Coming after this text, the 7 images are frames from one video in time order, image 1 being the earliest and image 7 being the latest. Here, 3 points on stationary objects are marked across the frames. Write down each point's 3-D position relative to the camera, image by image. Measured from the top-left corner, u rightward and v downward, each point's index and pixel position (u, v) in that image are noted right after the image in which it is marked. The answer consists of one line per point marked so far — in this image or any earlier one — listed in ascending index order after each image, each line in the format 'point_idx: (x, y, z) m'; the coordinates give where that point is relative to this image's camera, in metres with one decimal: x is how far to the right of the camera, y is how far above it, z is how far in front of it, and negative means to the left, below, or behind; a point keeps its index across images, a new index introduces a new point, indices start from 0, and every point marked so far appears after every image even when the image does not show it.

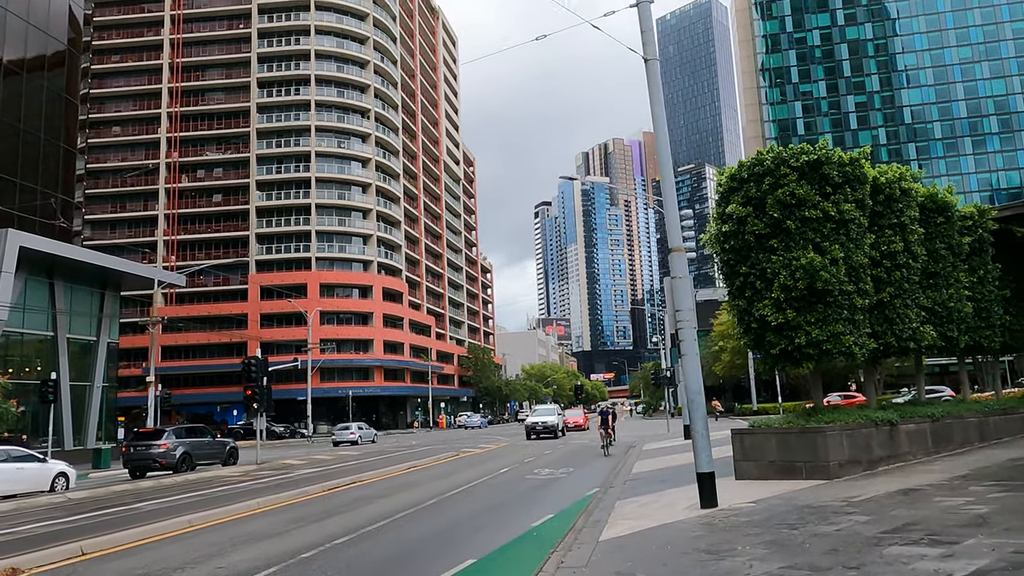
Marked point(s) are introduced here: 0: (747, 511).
0: (+3.4, -3.2, +10.9) m
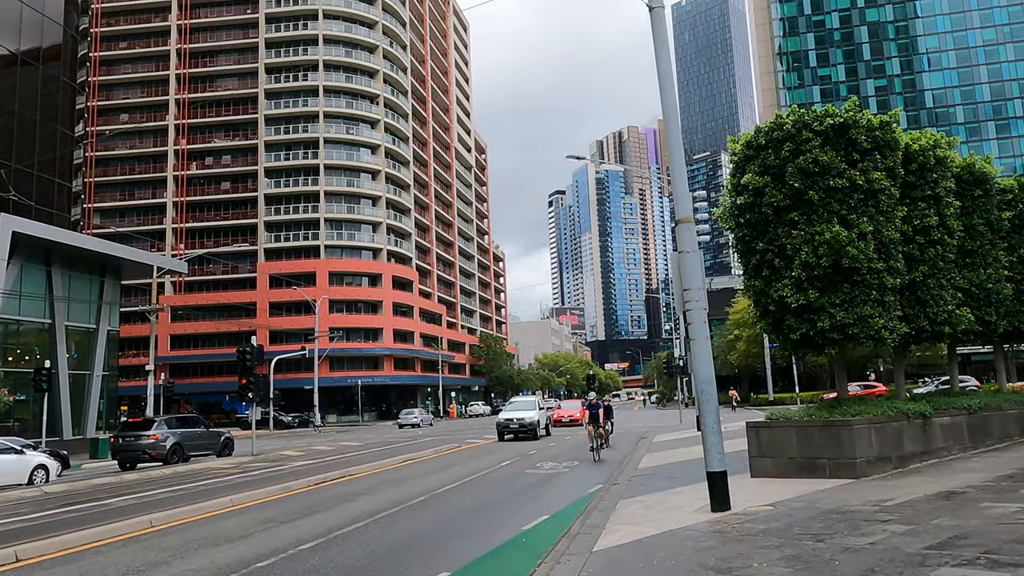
0: (+3.2, -2.9, +9.6) m
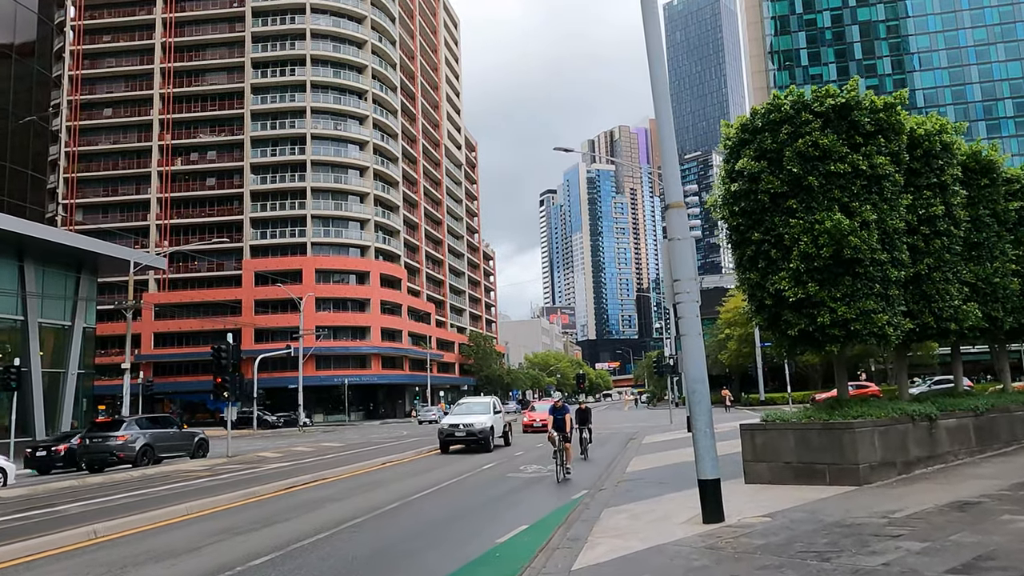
0: (+2.9, -2.7, +8.7) m
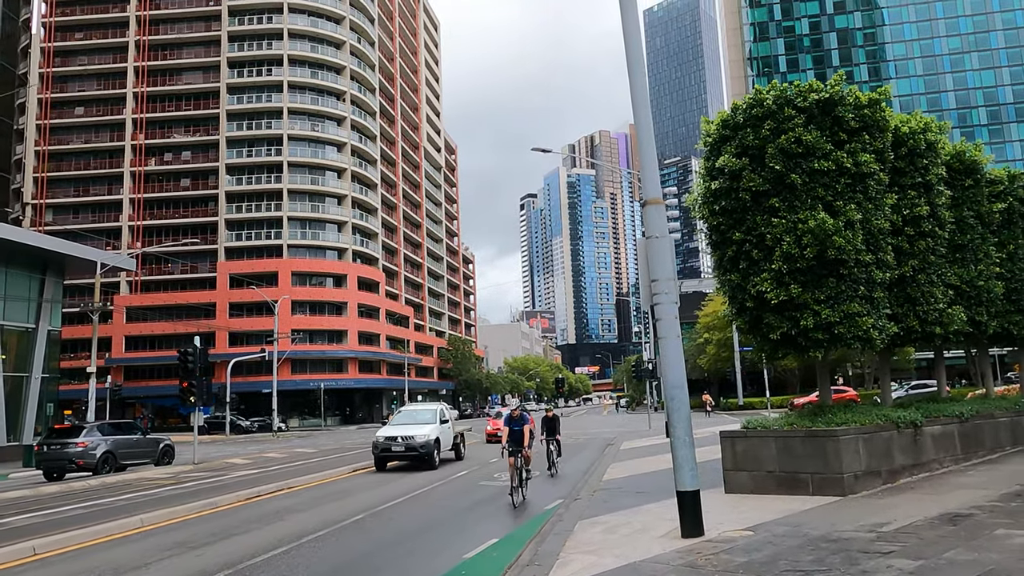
0: (+2.5, -2.7, +8.2) m
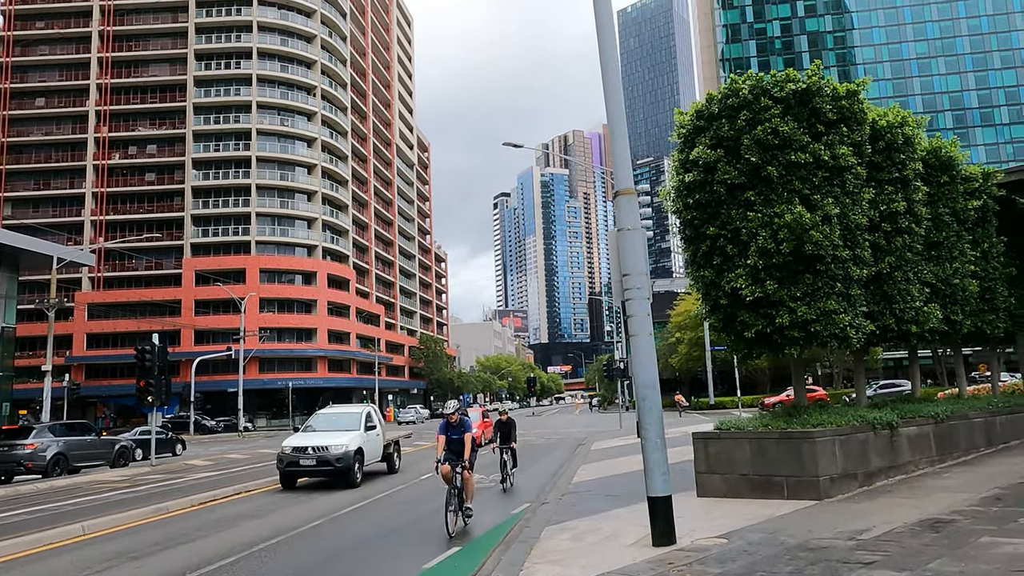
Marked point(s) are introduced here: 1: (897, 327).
0: (+2.1, -2.7, +7.8) m
1: (+6.2, -0.6, +12.2) m
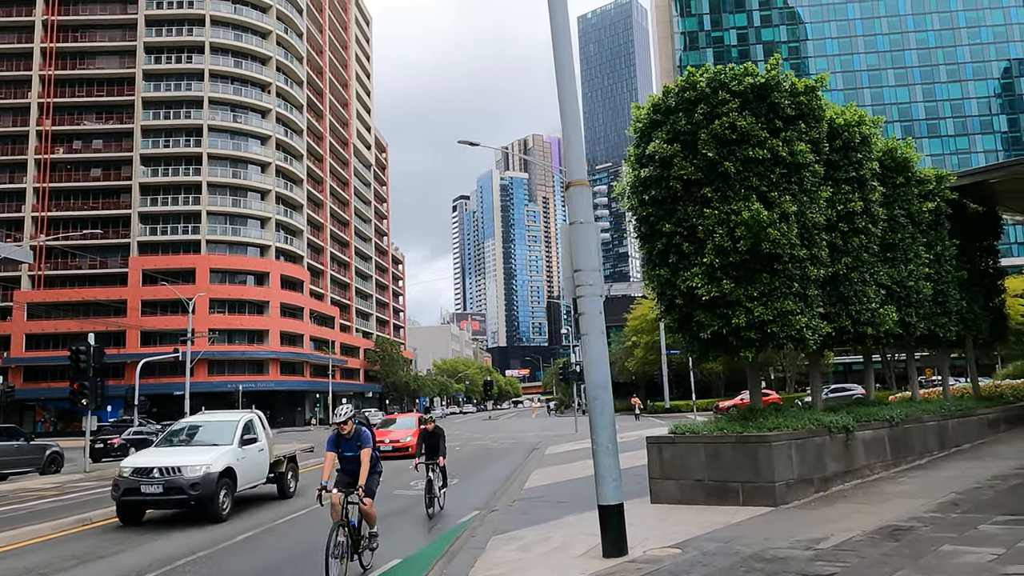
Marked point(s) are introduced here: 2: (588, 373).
0: (+1.6, -2.7, +7.3) m
1: (+5.4, -0.6, +12.0) m
2: (+0.8, -0.9, +7.9) m
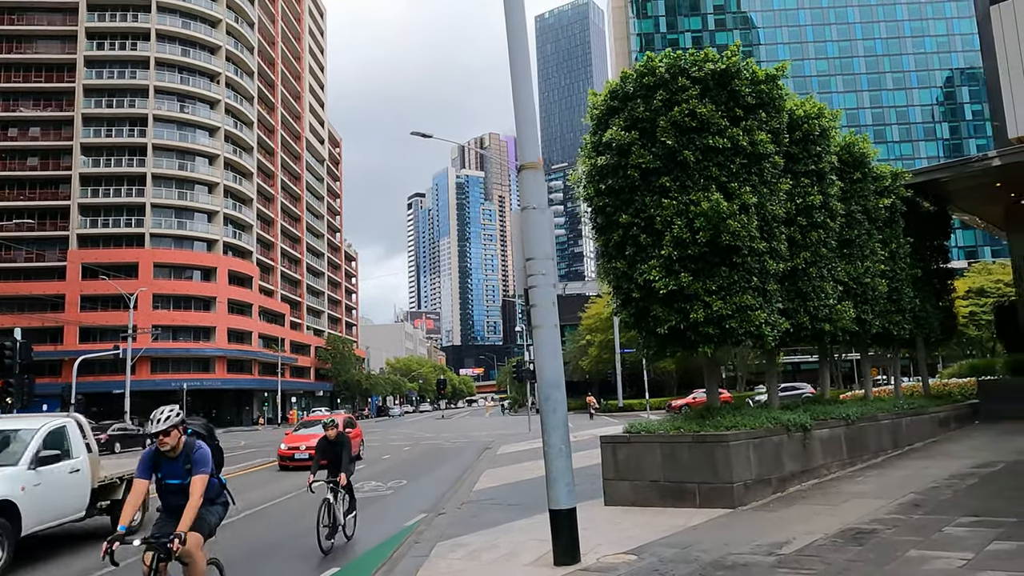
0: (+1.1, -2.6, +6.9) m
1: (+4.6, -0.6, +11.8) m
2: (+0.3, -0.8, +7.4) m
